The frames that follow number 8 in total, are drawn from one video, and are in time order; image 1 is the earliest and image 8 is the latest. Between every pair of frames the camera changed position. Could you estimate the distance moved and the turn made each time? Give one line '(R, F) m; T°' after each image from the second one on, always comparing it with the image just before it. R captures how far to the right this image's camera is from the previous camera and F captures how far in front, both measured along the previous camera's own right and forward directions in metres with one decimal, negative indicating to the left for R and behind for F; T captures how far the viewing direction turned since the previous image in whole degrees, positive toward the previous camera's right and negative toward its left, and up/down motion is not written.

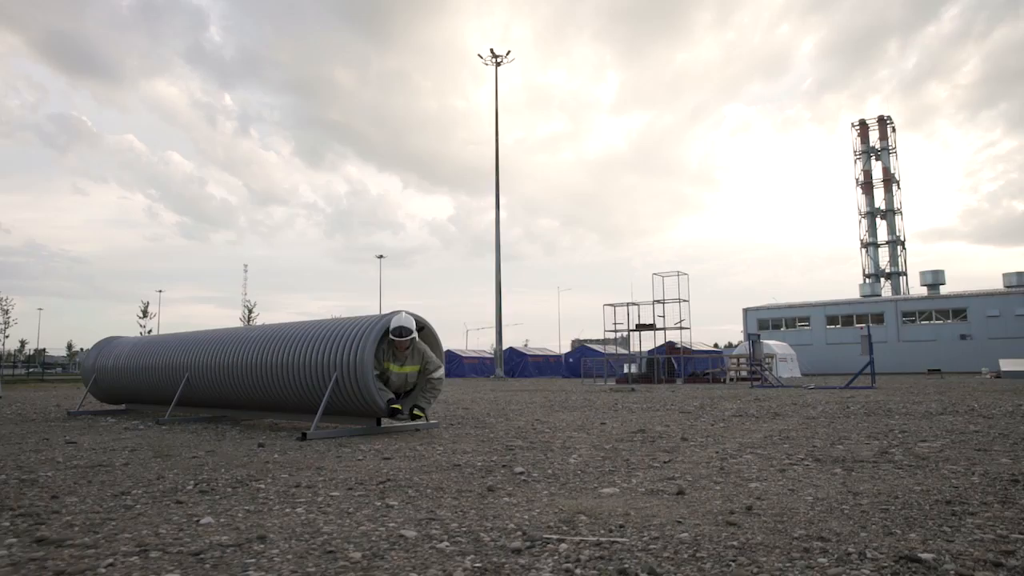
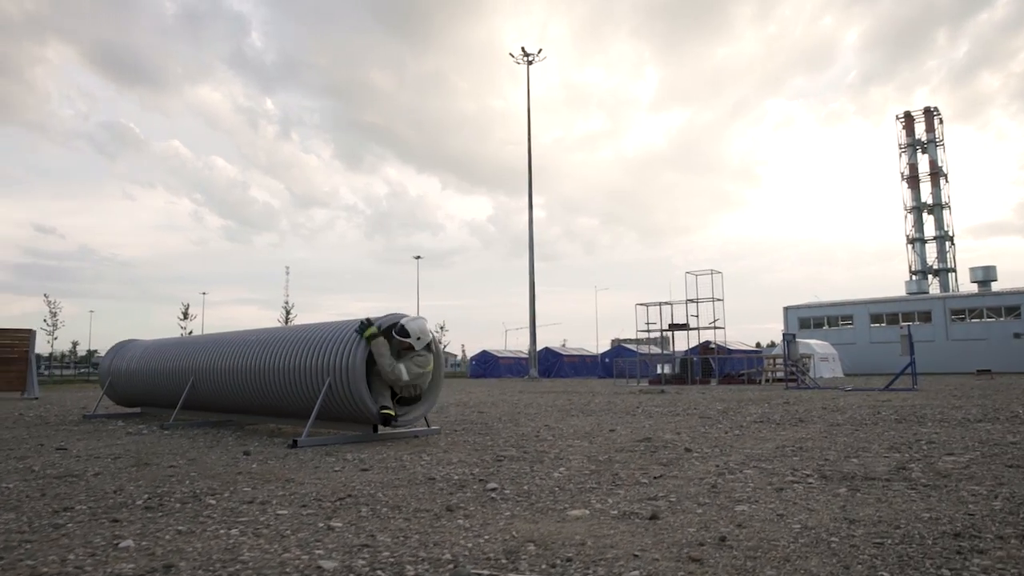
(+0.4, +0.4) m; -3°
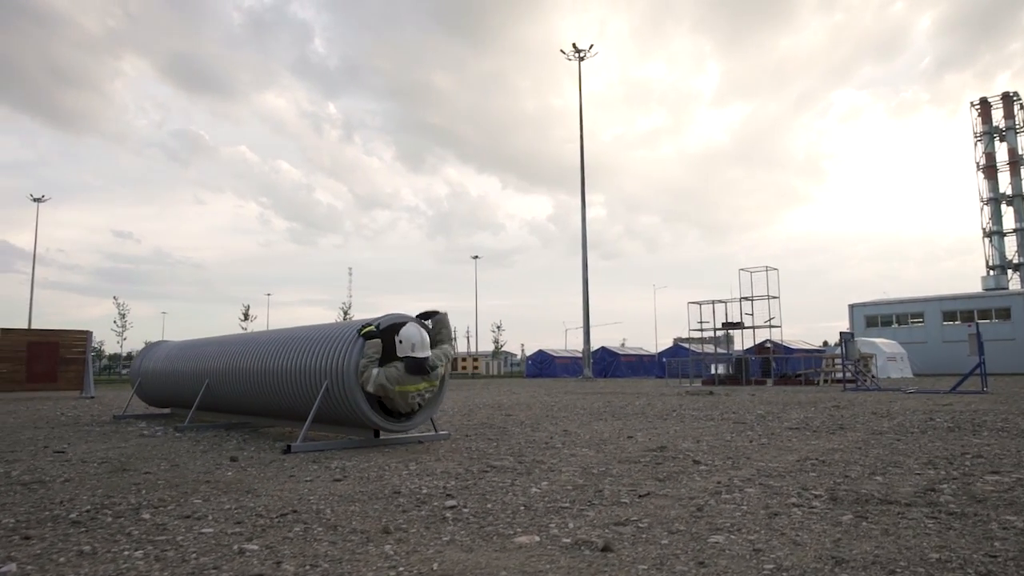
(+0.6, +0.5) m; -5°
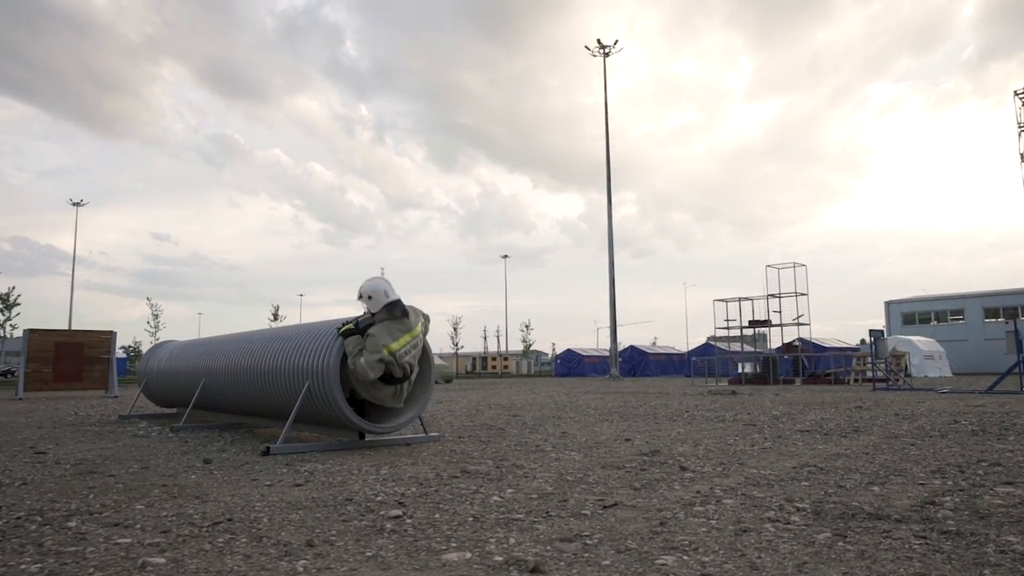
(+0.4, +0.4) m; -3°
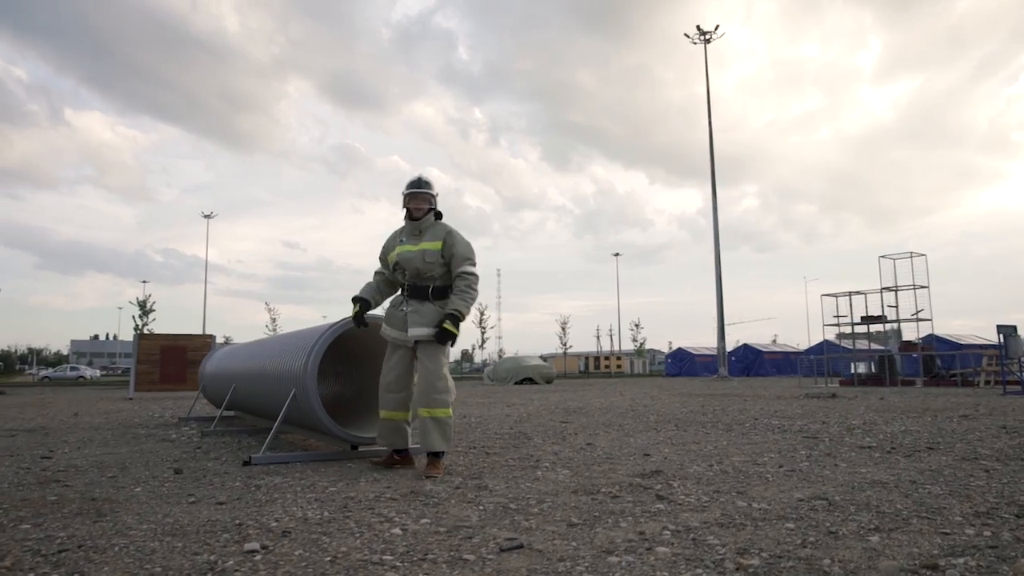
(+1.1, +0.8) m; -9°
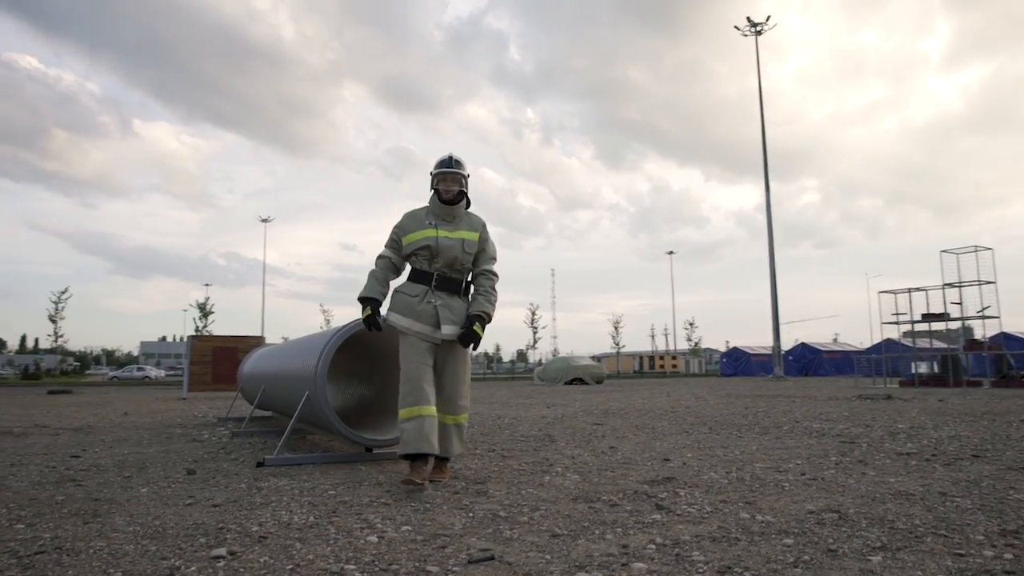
(+0.4, +0.2) m; -4°
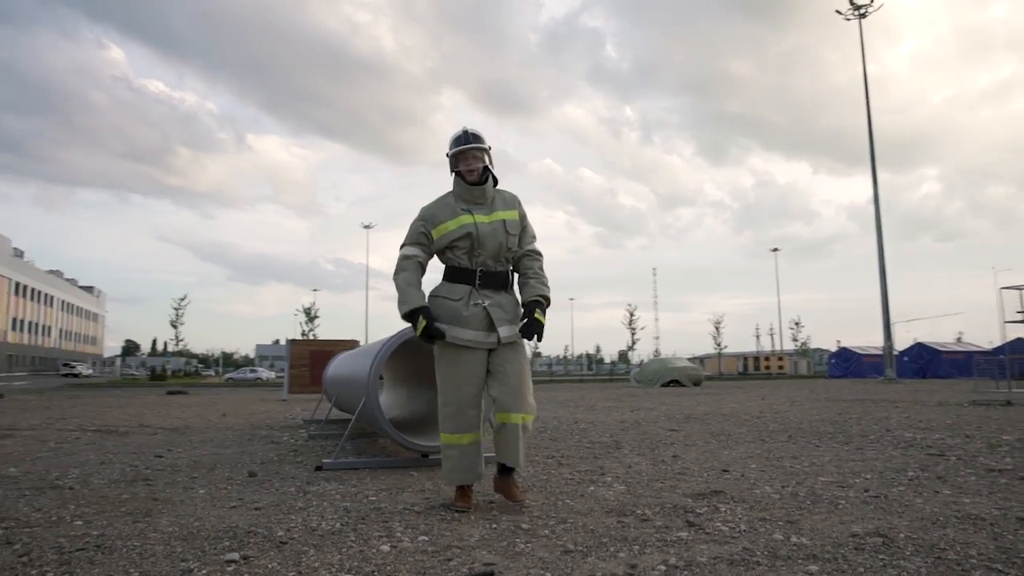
(+0.4, +0.1) m; -8°
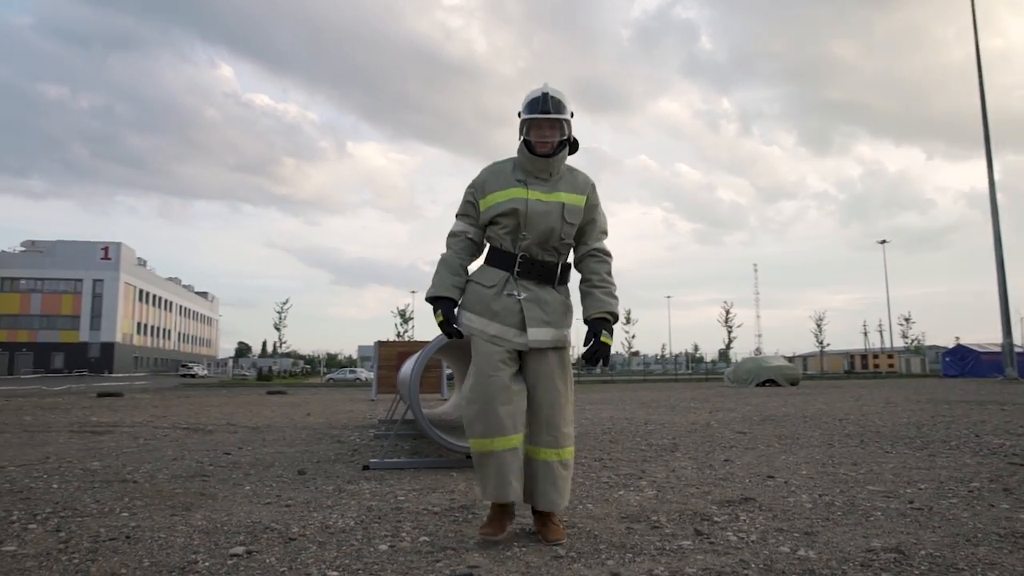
(+0.5, +0.1) m; -7°
